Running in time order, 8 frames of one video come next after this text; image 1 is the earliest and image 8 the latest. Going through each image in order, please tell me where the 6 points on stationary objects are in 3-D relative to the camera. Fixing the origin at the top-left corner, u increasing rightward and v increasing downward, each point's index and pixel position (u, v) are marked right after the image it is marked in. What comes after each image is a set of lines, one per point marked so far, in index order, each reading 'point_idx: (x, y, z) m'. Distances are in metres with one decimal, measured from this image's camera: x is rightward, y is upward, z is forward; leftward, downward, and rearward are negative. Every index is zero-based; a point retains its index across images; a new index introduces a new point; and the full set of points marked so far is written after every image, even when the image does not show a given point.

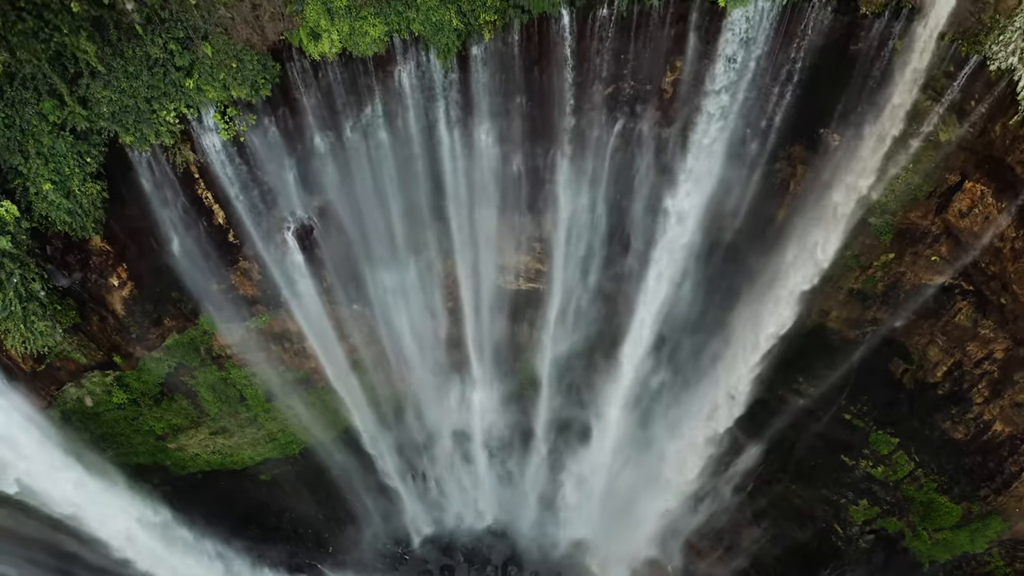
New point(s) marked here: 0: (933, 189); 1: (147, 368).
0: (+6.8, +1.6, +10.1) m
1: (-6.9, -1.5, +11.9) m
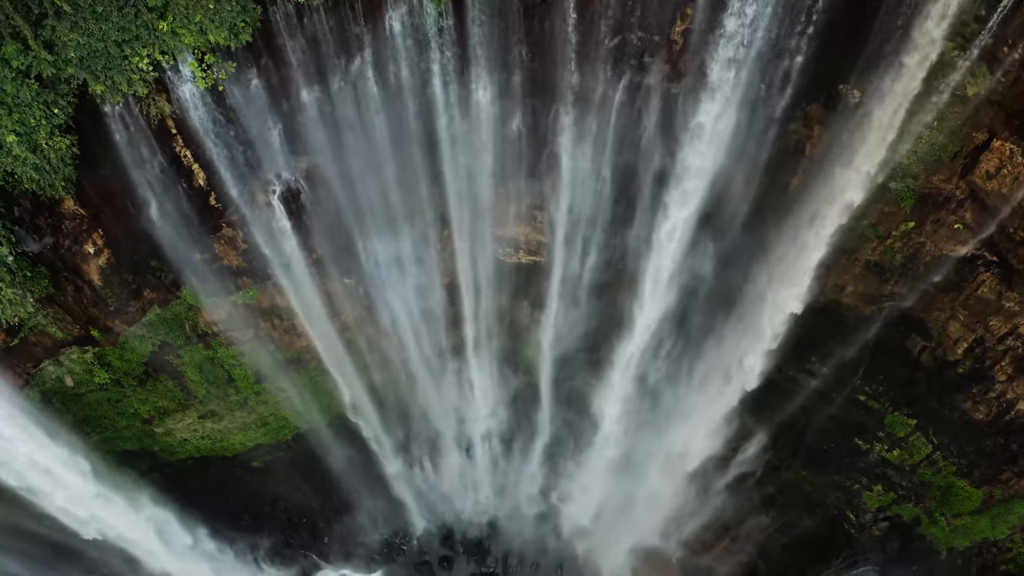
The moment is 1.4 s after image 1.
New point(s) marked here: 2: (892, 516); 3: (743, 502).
0: (+6.8, +2.1, +9.5) m
1: (-6.9, -1.0, +11.3) m
2: (+7.7, -4.7, +12.8) m
3: (+5.3, -5.0, +14.5) m
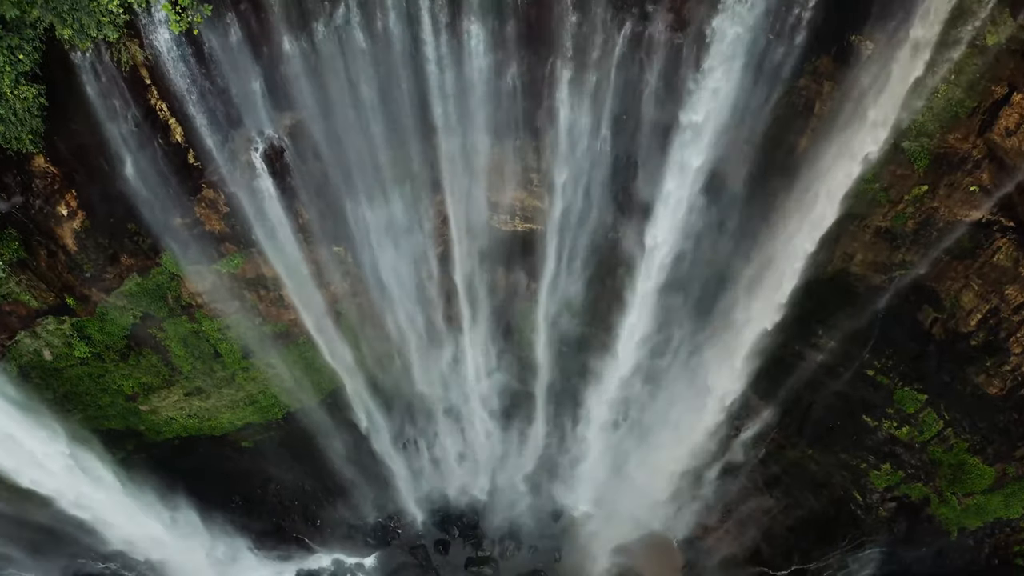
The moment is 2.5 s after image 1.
0: (+6.7, +2.6, +9.0) m
1: (-7.0, -0.5, +10.8) m
2: (+7.6, -4.2, +12.4) m
3: (+5.2, -4.4, +14.1) m
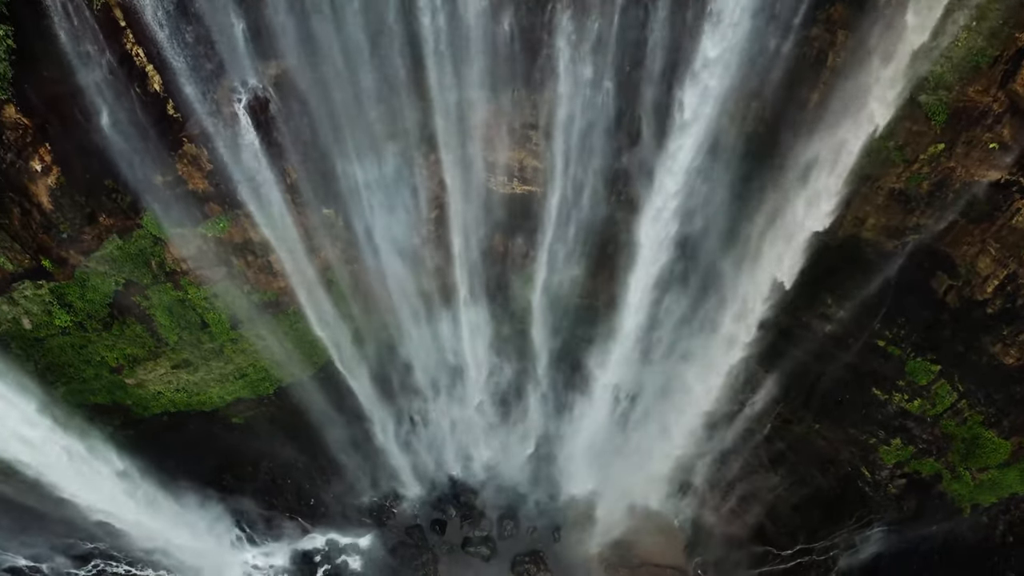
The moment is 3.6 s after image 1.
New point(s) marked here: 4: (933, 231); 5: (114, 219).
0: (+6.6, +3.2, +8.5) m
1: (-7.0, +0.1, +10.4) m
2: (+7.6, -3.5, +12.0) m
3: (+5.2, -3.7, +13.7) m
4: (+6.9, +0.9, +10.2) m
5: (-6.3, +1.1, +9.9) m
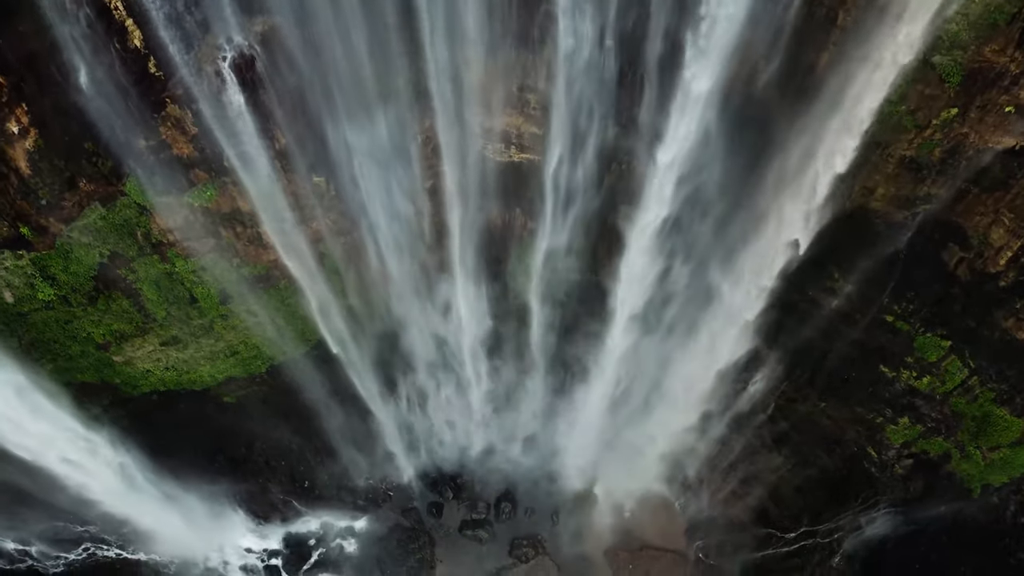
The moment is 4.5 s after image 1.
0: (+6.6, +3.7, +8.2) m
1: (-7.0, +0.5, +10.1) m
2: (+7.6, -3.1, +11.7) m
3: (+5.2, -3.2, +13.4) m
4: (+6.8, +1.4, +9.8) m
5: (-6.3, +1.5, +9.5) m
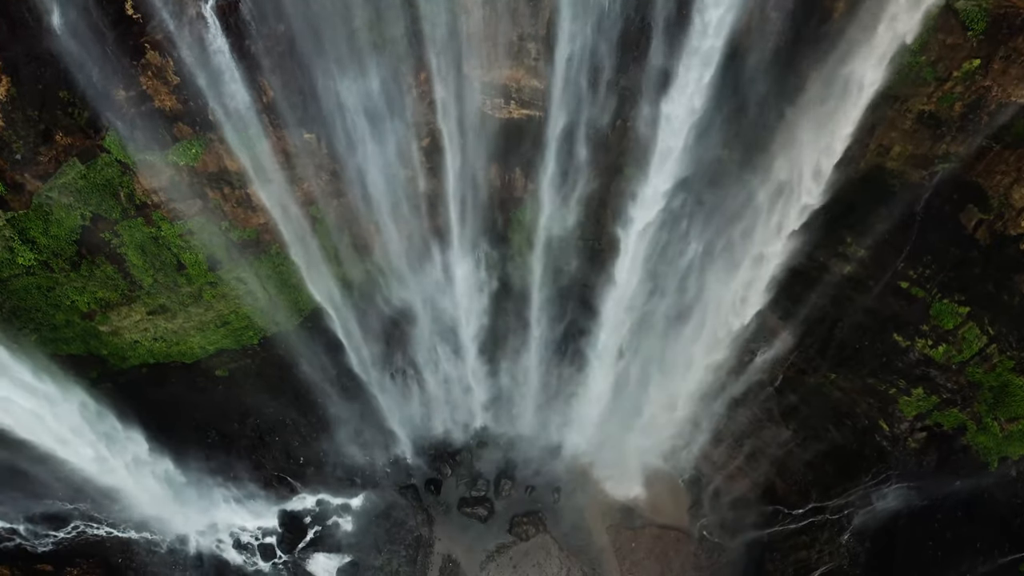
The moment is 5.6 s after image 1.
0: (+6.6, +4.2, +7.7) m
1: (-7.0, +1.1, +9.6) m
2: (+7.6, -2.4, +11.3) m
3: (+5.2, -2.6, +13.0) m
4: (+6.8, +2.0, +9.4) m
5: (-6.3, +2.1, +9.1) m
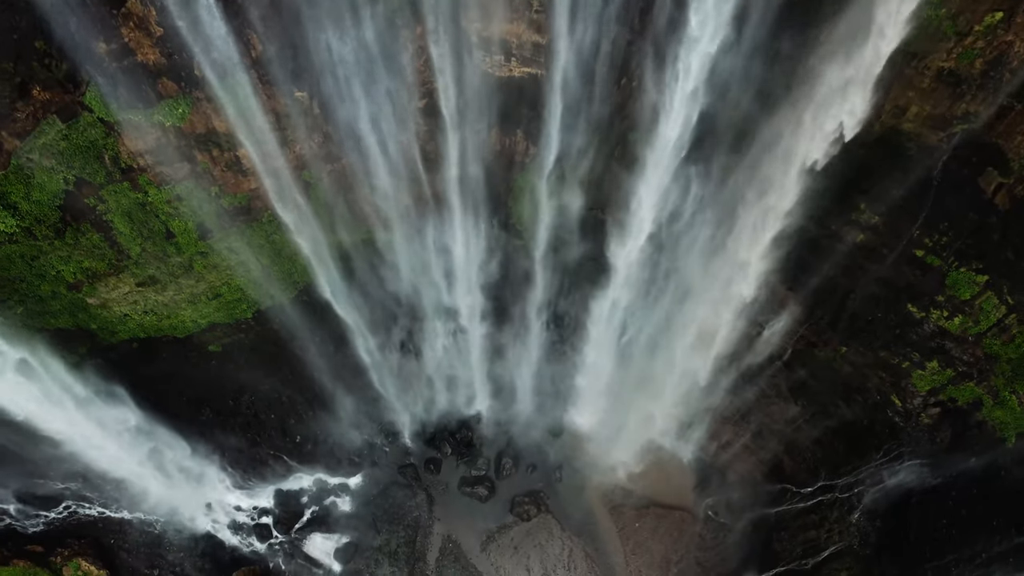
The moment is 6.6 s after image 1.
0: (+6.6, +4.7, +7.2) m
1: (-7.0, +1.6, +9.3) m
2: (+7.6, -1.9, +10.9) m
3: (+5.2, -2.0, +12.6) m
4: (+6.8, +2.5, +9.0) m
5: (-6.3, +2.6, +8.7) m
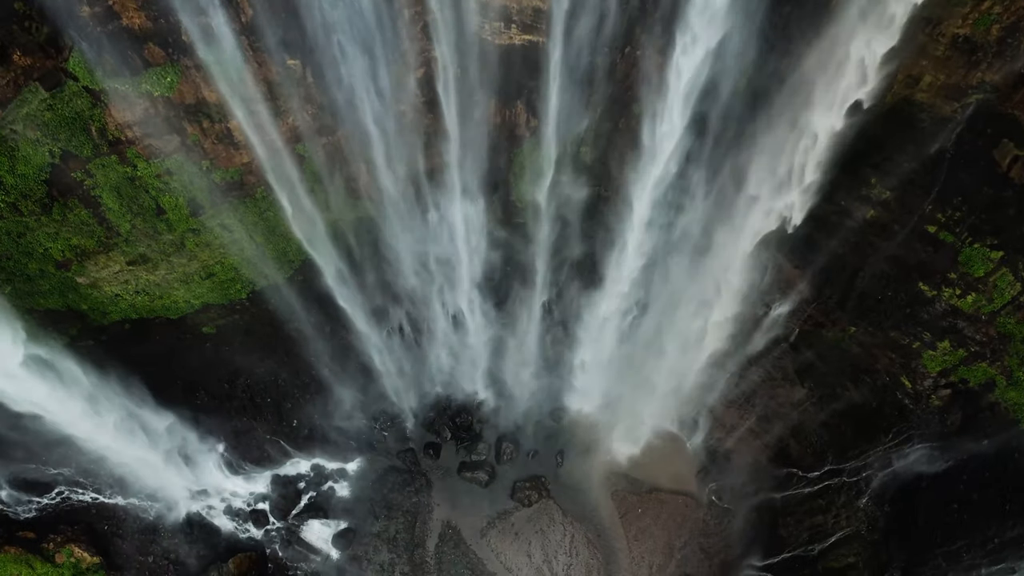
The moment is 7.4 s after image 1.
0: (+6.6, +5.1, +6.9) m
1: (-7.0, +1.9, +9.0) m
2: (+7.6, -1.5, +10.6) m
3: (+5.2, -1.6, +12.3) m
4: (+6.8, +2.9, +8.6) m
5: (-6.3, +2.9, +8.4) m
